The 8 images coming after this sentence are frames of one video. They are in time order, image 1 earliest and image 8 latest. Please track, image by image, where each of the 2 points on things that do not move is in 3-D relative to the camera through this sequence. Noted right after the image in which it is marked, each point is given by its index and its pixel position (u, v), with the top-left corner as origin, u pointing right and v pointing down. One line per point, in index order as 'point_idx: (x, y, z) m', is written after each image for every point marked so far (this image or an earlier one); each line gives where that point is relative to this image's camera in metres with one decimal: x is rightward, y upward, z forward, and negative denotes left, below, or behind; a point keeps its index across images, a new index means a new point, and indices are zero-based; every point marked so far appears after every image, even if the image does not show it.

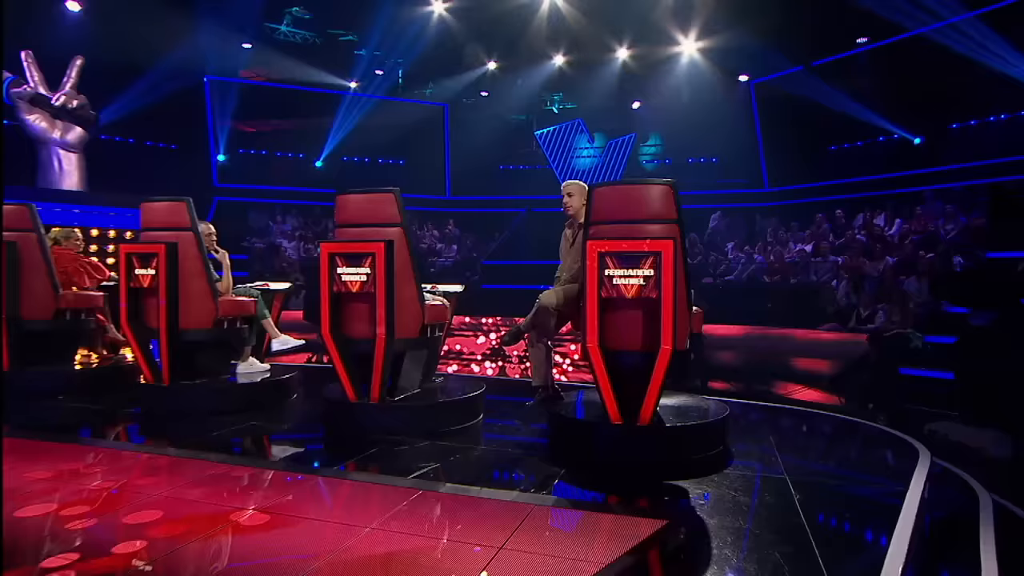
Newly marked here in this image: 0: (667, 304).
0: (+1.0, -0.1, +4.5) m
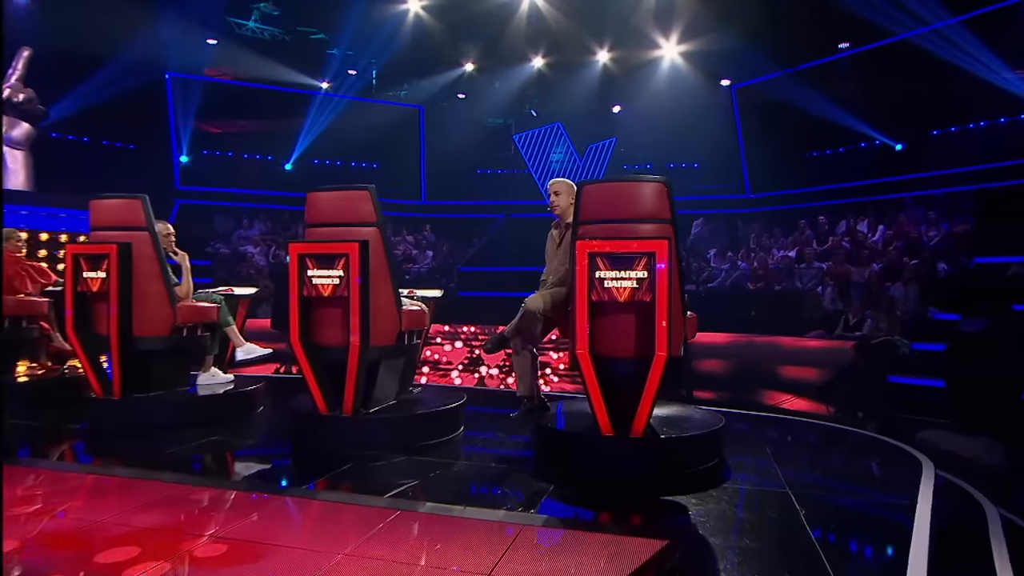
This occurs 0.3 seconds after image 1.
0: (+0.9, -0.1, +4.3) m
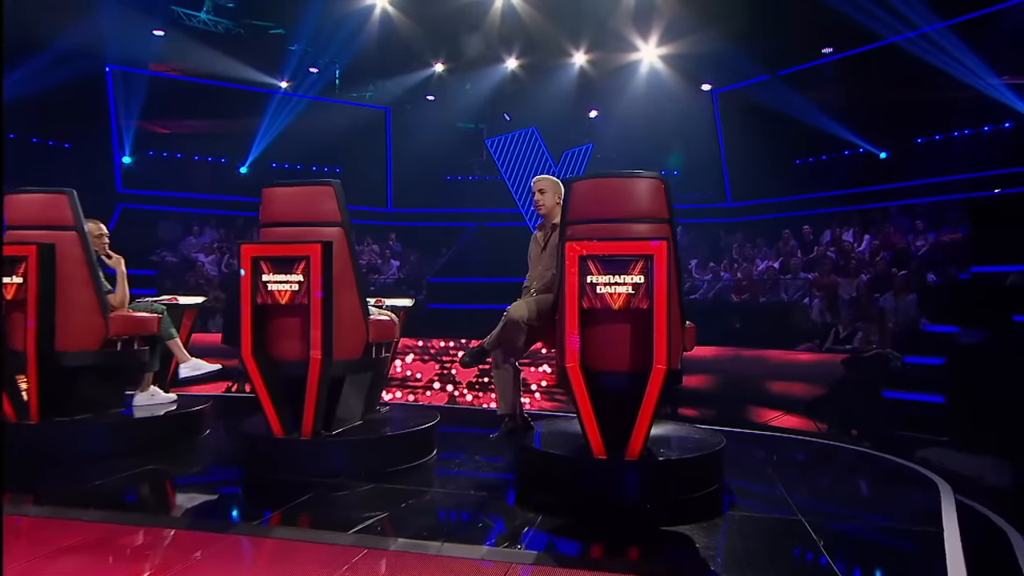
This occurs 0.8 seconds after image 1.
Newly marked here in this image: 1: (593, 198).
0: (+0.8, -0.2, +3.9) m
1: (+0.5, +0.5, +4.1) m
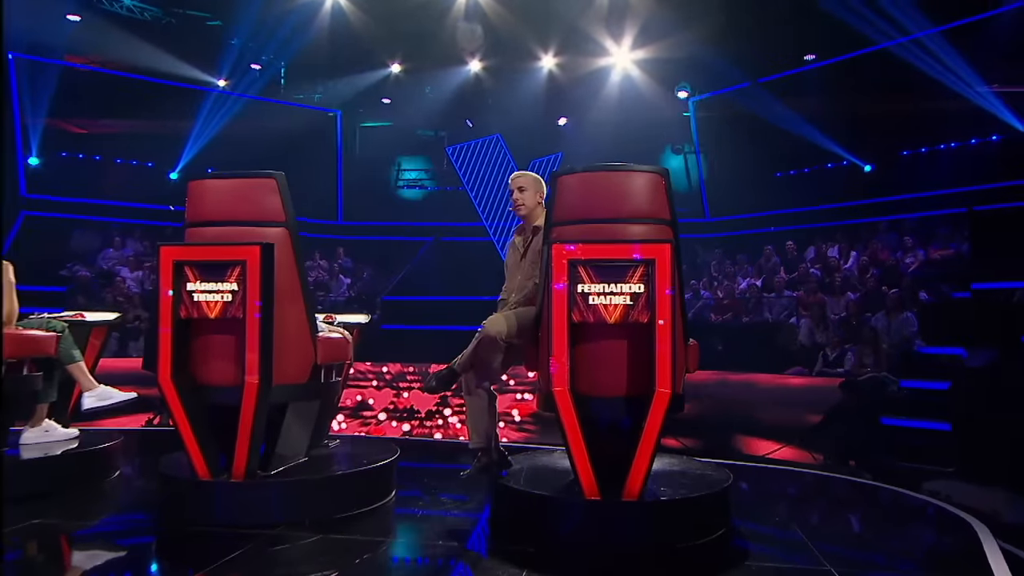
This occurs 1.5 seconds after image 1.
0: (+0.7, -0.2, +3.4) m
1: (+0.4, +0.5, +3.5) m
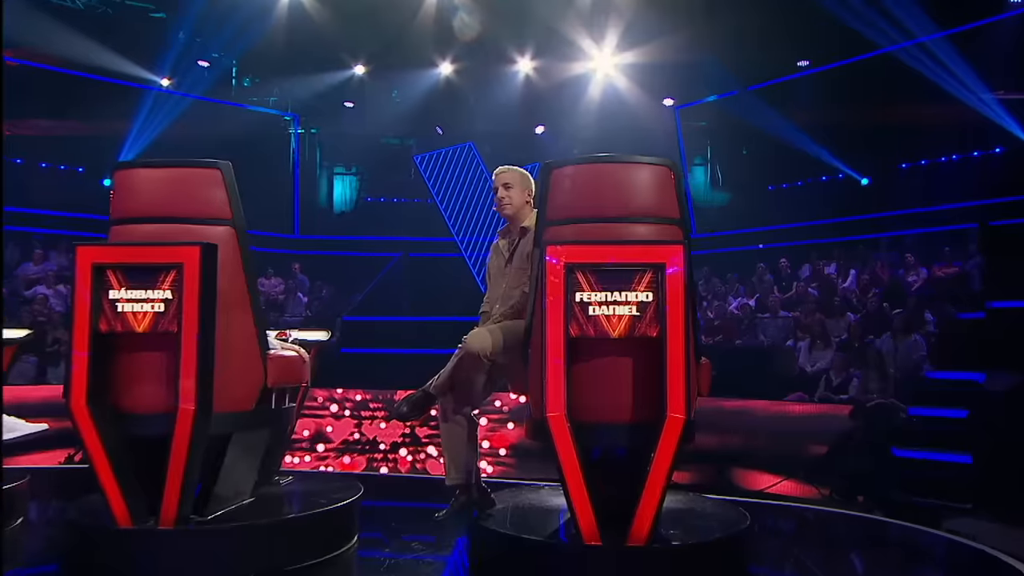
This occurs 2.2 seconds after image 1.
0: (+0.7, -0.2, +2.9) m
1: (+0.3, +0.4, +3.1) m
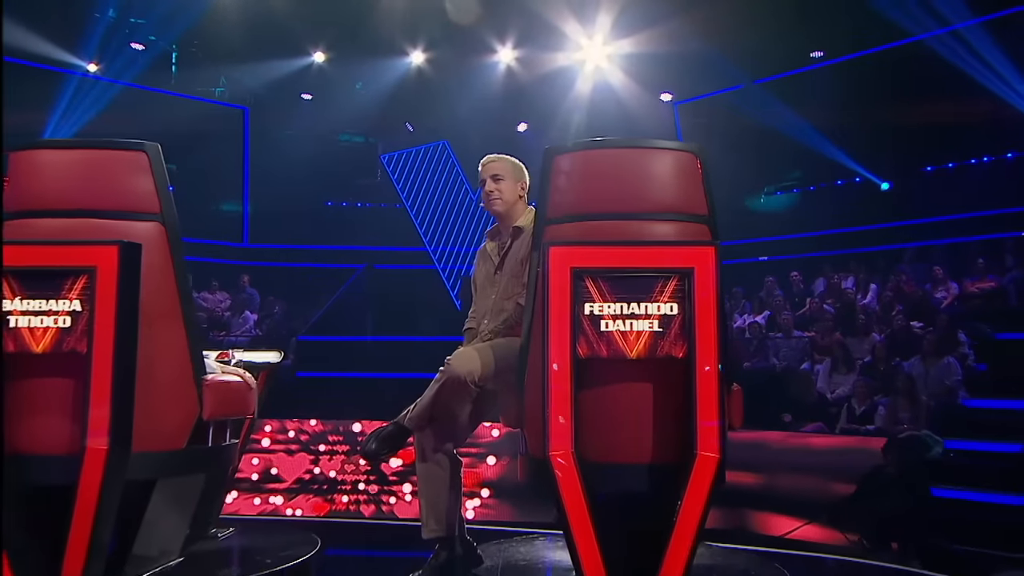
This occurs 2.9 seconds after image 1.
0: (+0.7, -0.3, +2.4) m
1: (+0.3, +0.4, +2.6) m
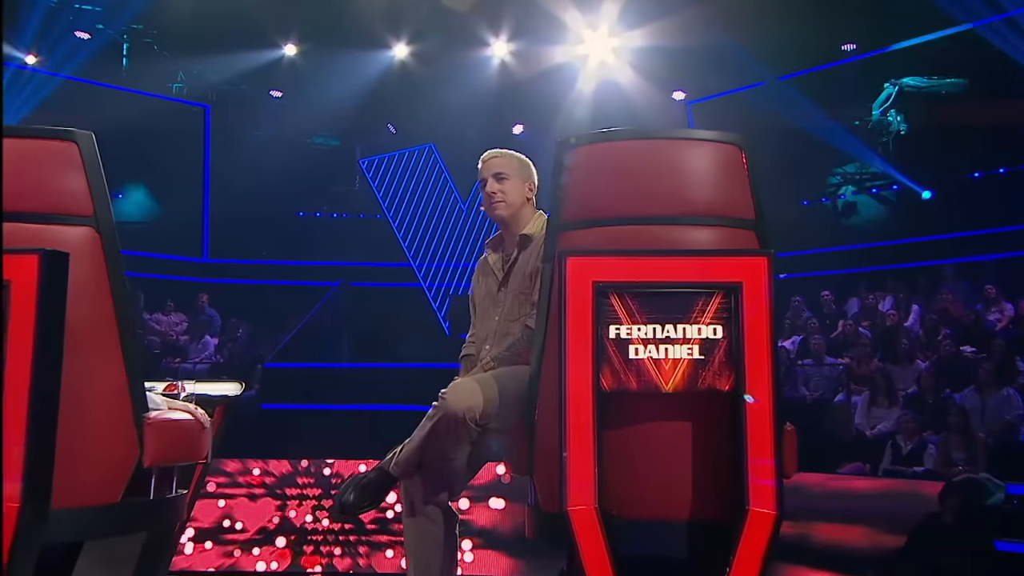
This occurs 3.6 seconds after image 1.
0: (+0.7, -0.3, +1.9) m
1: (+0.3, +0.3, +2.2) m
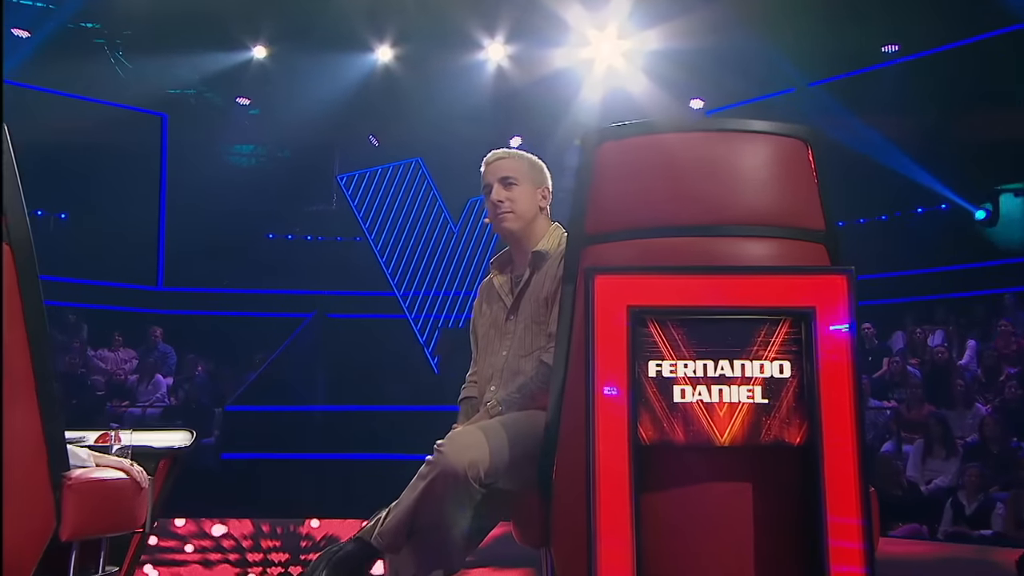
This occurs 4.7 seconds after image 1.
0: (+0.7, -0.4, +1.5) m
1: (+0.3, +0.3, +1.8) m
